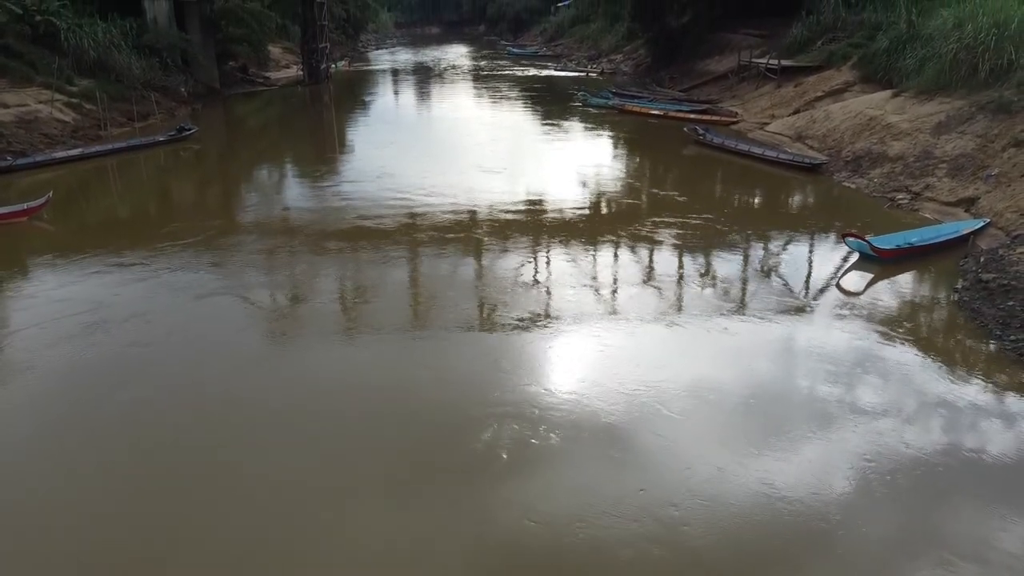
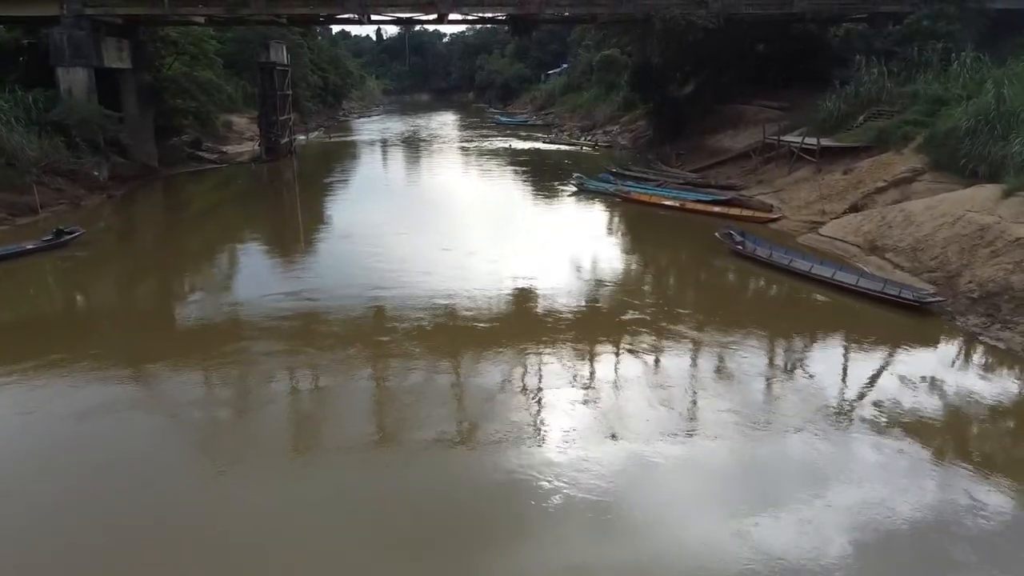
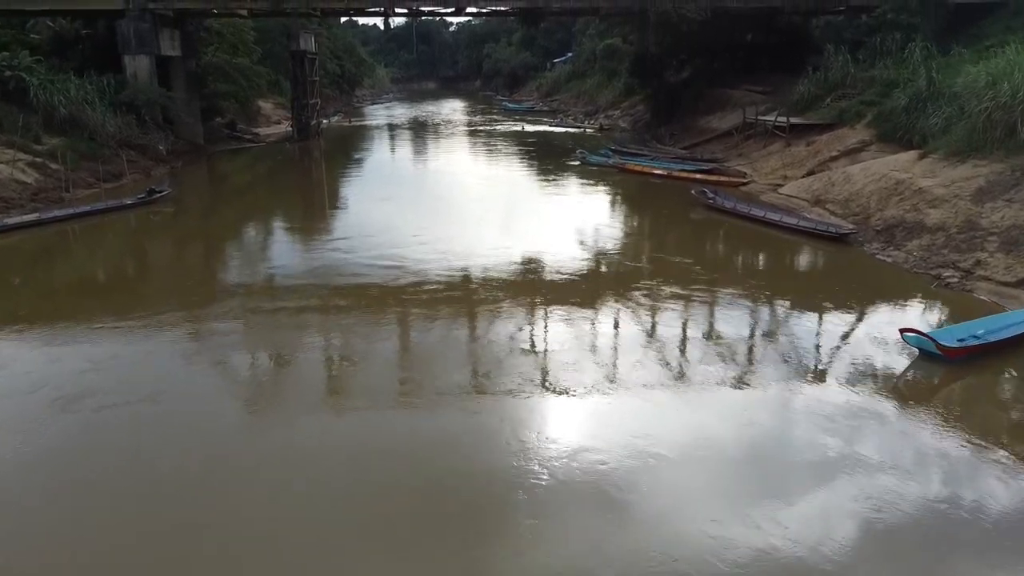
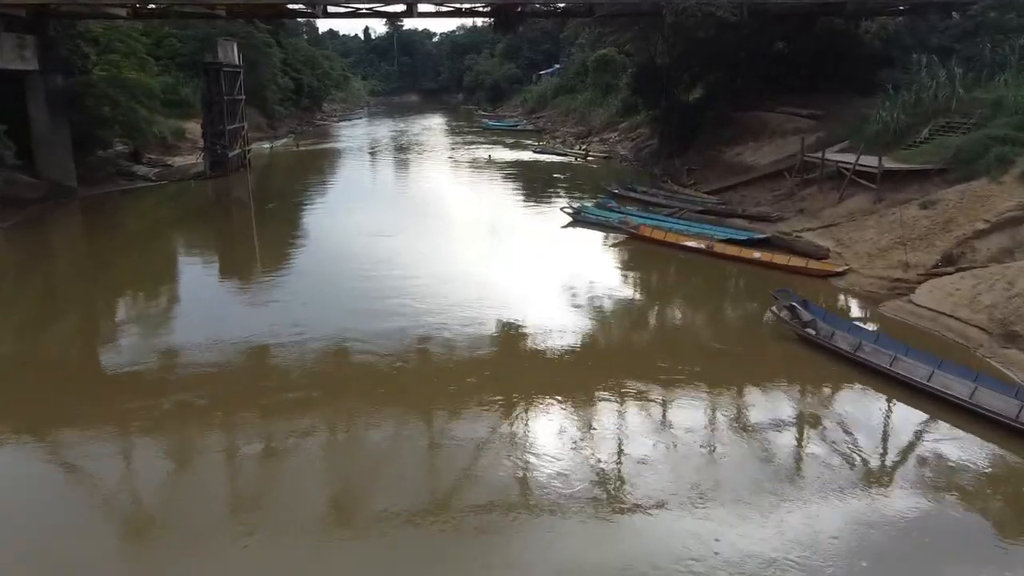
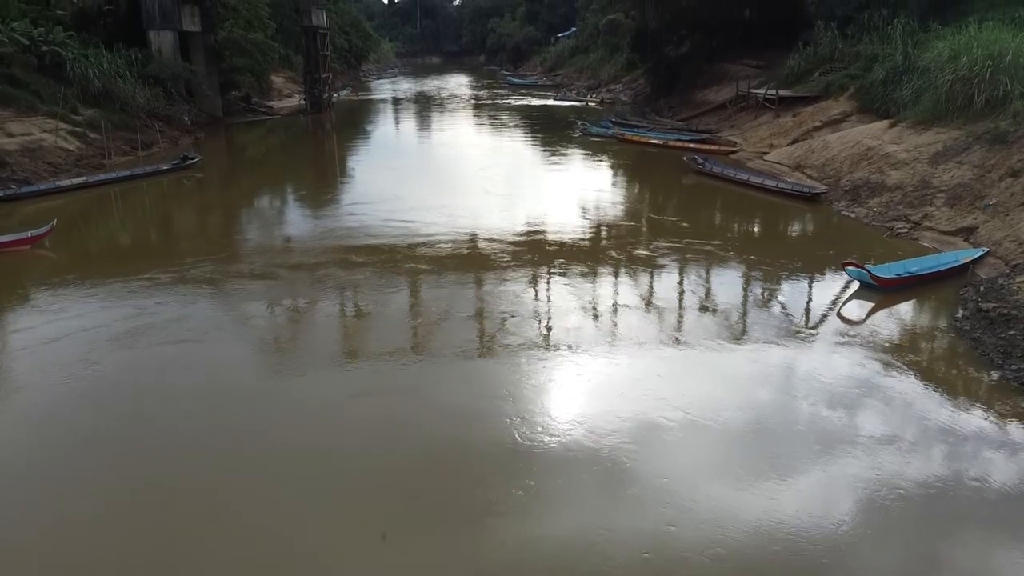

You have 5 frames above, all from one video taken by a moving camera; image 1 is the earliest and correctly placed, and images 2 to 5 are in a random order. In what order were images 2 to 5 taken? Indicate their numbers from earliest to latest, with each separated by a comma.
5, 3, 2, 4
